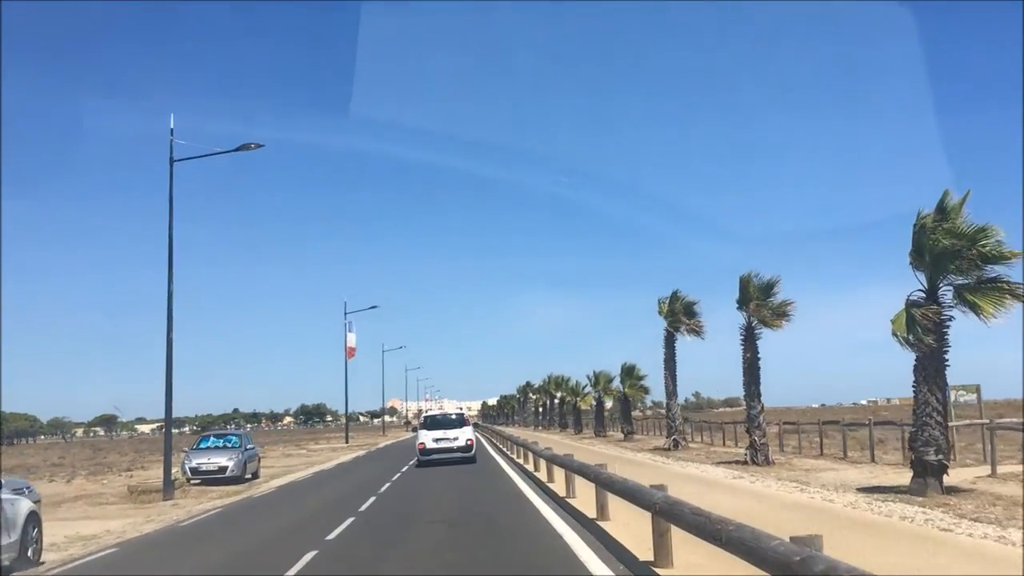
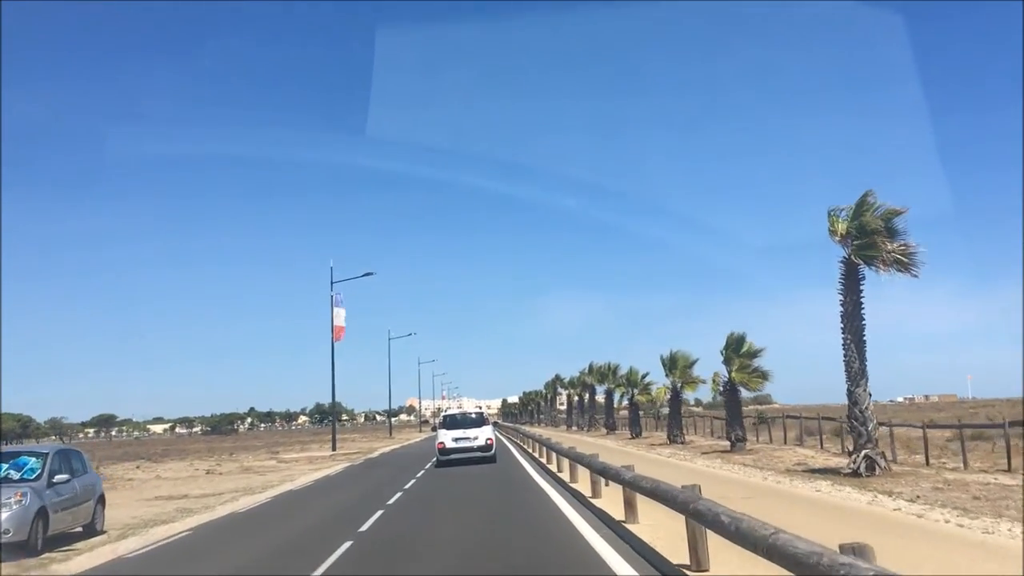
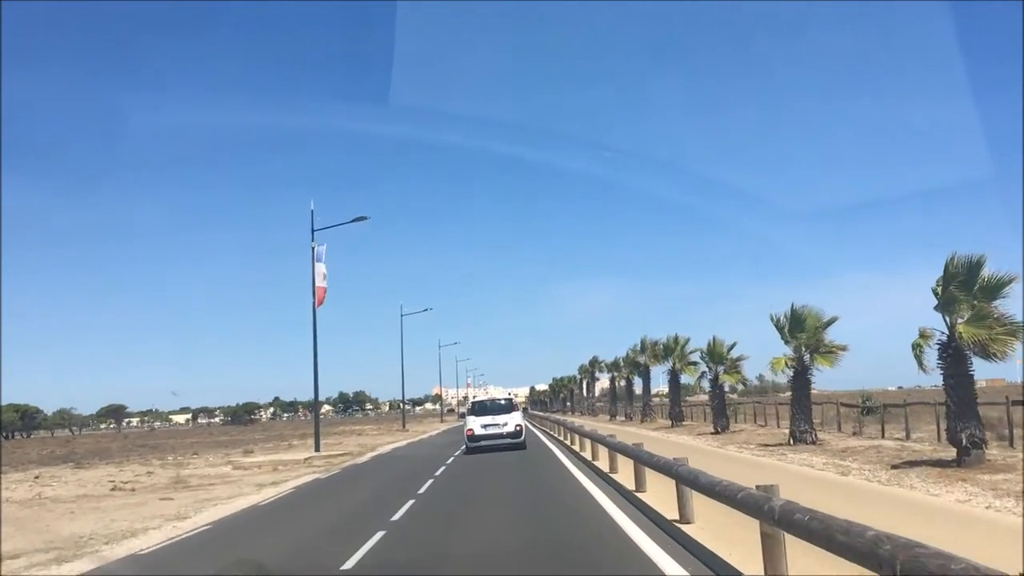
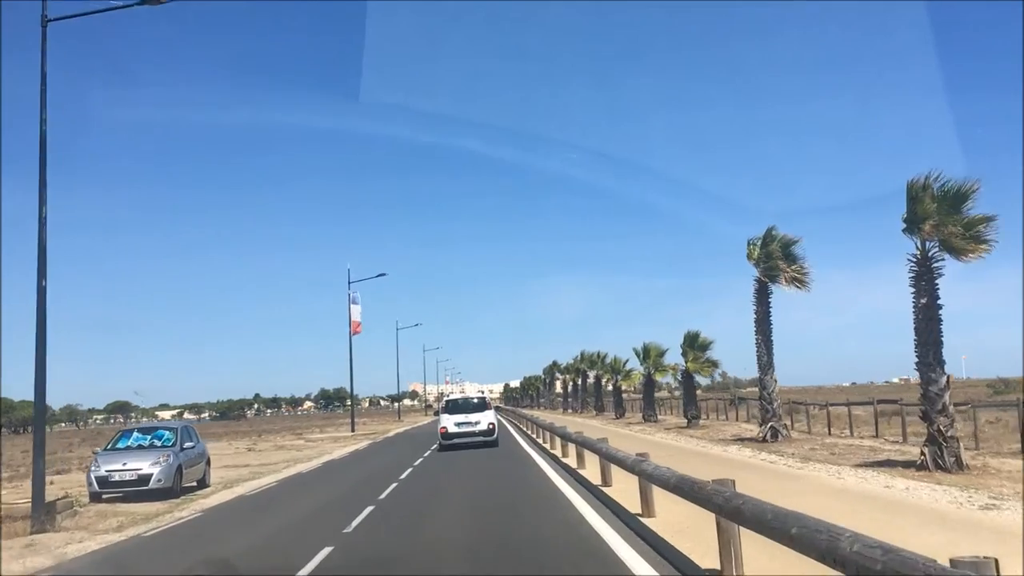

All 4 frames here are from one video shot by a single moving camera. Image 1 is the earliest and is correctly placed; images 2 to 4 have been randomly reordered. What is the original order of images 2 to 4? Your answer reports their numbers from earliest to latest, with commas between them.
4, 2, 3
